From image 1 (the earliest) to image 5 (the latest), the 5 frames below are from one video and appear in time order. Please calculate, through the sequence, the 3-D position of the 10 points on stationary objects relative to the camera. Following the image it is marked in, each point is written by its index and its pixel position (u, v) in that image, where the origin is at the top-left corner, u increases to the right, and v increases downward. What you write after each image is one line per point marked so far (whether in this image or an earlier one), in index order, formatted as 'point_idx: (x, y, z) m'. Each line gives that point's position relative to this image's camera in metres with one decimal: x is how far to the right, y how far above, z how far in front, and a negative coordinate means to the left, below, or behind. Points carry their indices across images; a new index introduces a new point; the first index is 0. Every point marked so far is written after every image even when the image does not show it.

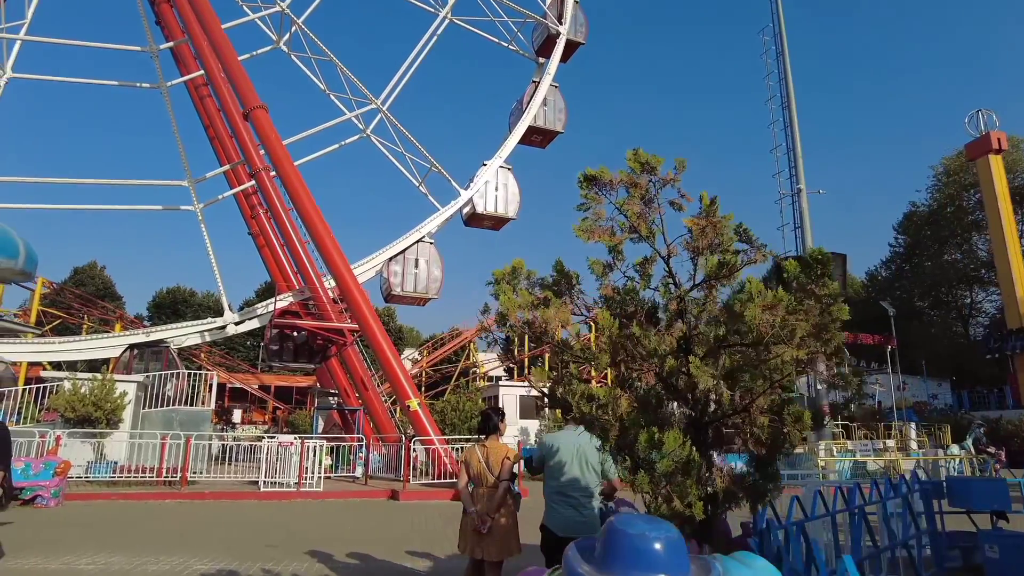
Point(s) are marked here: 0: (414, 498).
0: (-1.8, -3.9, +12.5) m
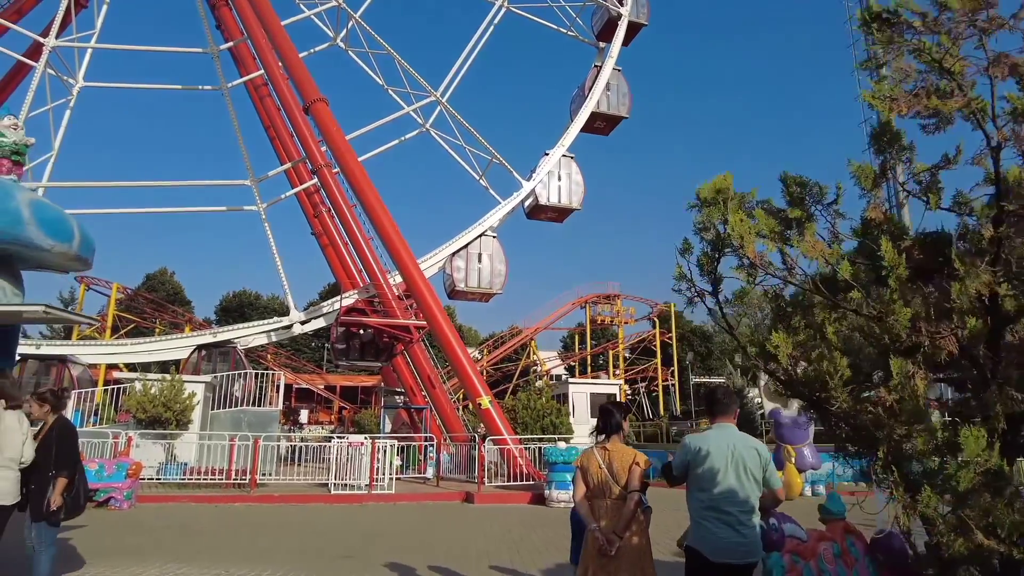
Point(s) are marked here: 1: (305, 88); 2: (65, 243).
0: (-0.4, -3.7, +11.8) m
1: (-5.4, +5.2, +17.4) m
2: (-3.2, +0.3, +4.8) m
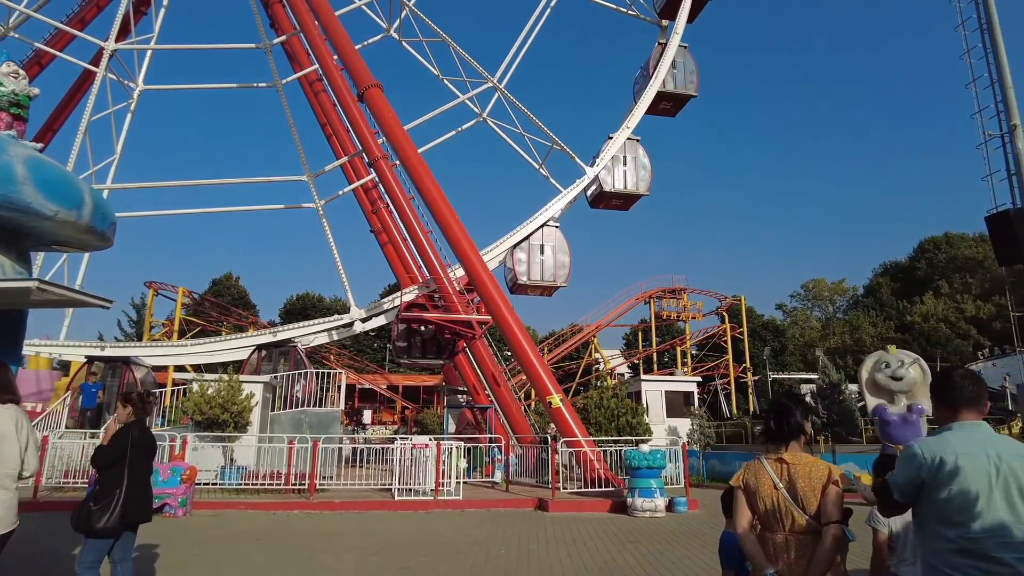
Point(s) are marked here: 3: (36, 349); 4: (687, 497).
0: (+0.9, -3.5, +10.7) m
1: (-3.8, +5.3, +16.7) m
2: (-2.6, +0.5, +4.0) m
3: (-12.6, -1.6, +17.7) m
4: (+2.9, -3.5, +11.2) m
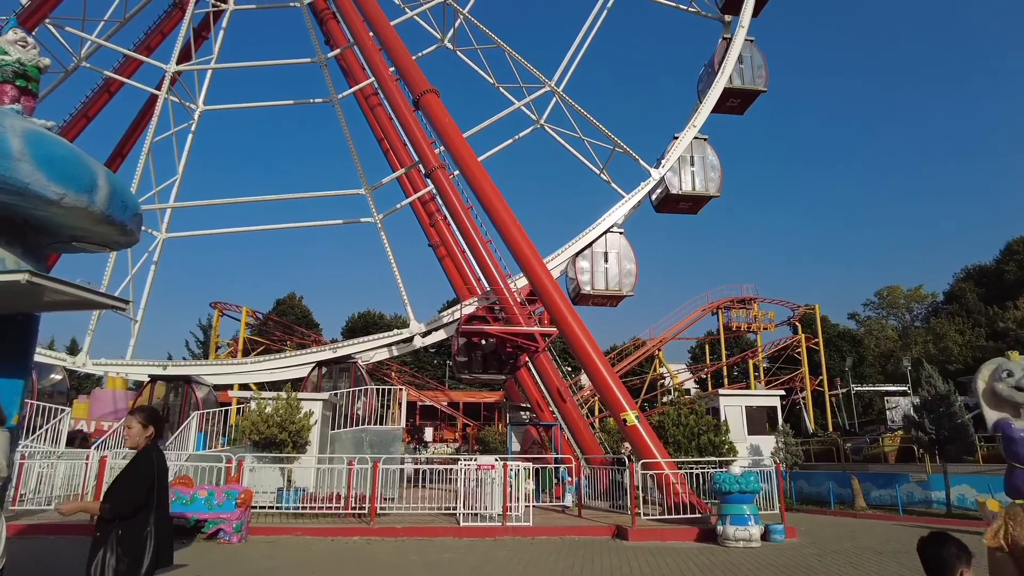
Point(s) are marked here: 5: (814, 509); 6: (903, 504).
0: (+2.0, -3.6, +9.7) m
1: (-2.4, +5.0, +16.3) m
2: (-2.2, +0.5, +3.4) m
3: (-10.9, -2.2, +17.8) m
4: (+4.1, -3.5, +10.0) m
5: (+6.4, -4.7, +14.2) m
6: (+7.5, -4.1, +12.9) m
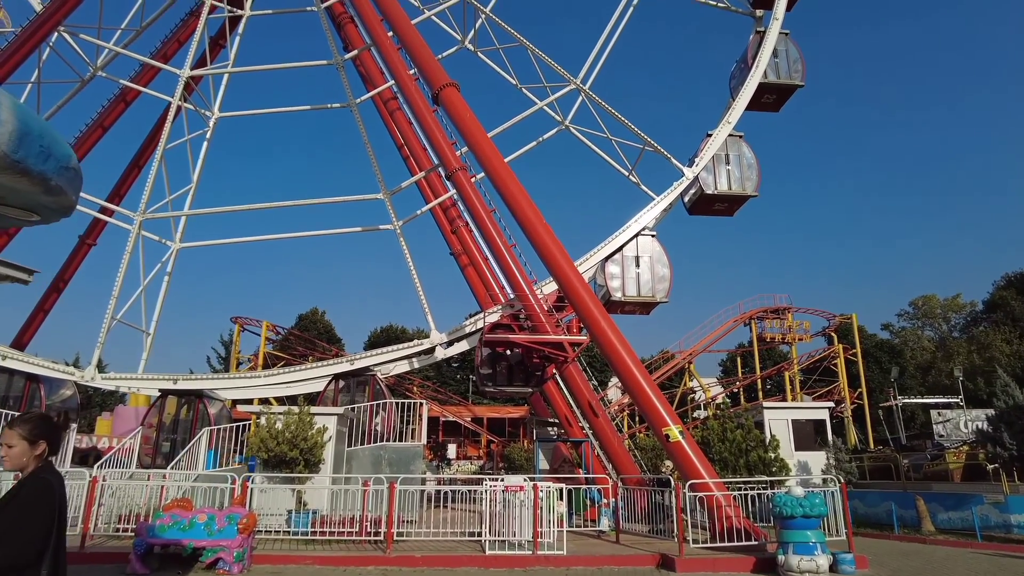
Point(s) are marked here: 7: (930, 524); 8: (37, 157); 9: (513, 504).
0: (+2.4, -3.6, +8.6) m
1: (-1.8, +4.8, +15.5) m
2: (-2.0, +0.6, +2.5) m
3: (-10.2, -2.5, +17.2) m
4: (+4.5, -3.5, +8.8) m
5: (+7.0, -4.7, +12.9) m
6: (+8.0, -4.1, +11.5) m
7: (+7.7, -4.3, +12.3) m
8: (-2.0, +0.5, +2.8) m
9: (0.0, -3.2, +9.9) m
